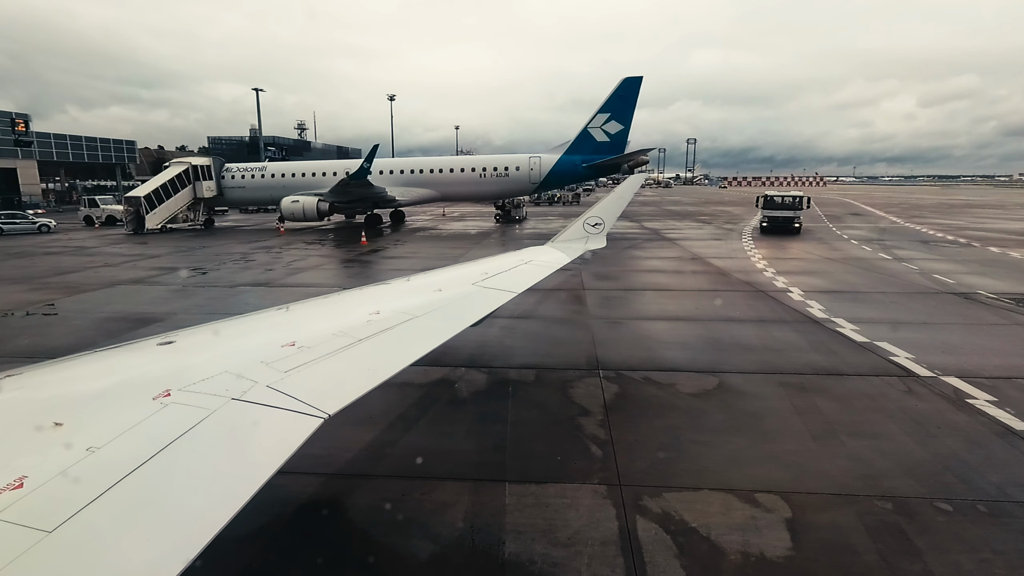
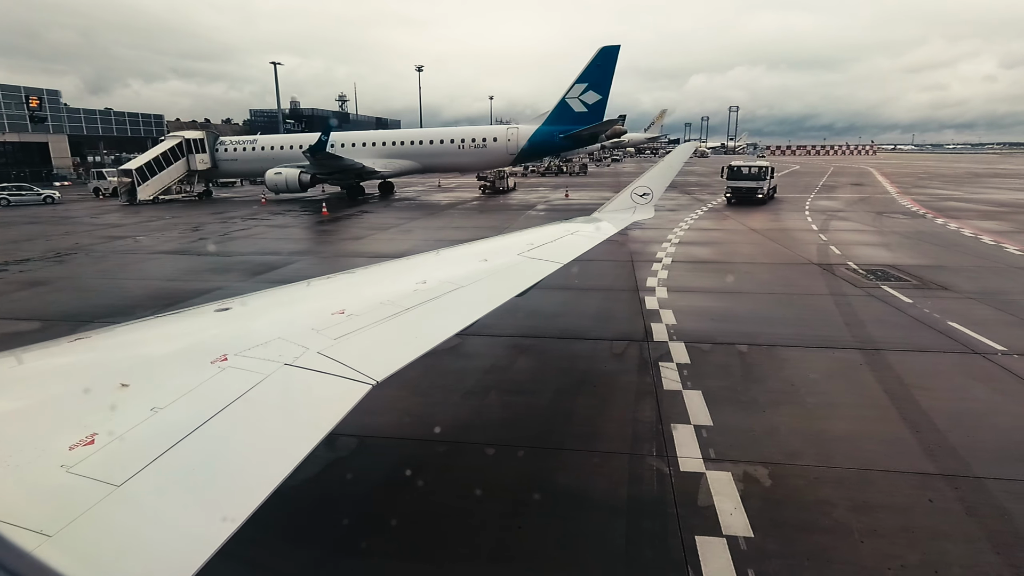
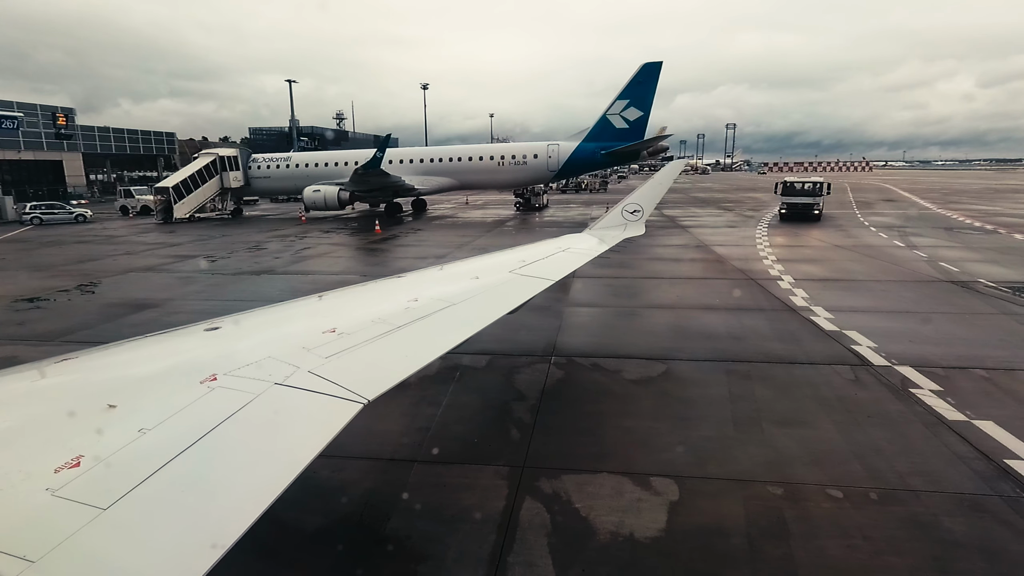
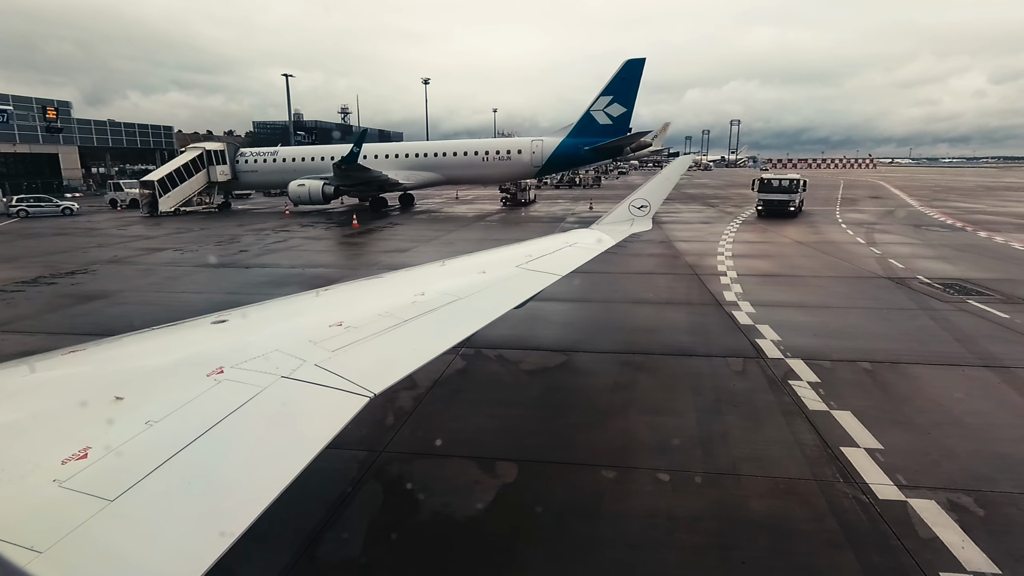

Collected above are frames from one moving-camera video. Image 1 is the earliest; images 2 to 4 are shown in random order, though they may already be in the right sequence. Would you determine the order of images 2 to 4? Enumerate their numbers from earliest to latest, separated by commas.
3, 4, 2
